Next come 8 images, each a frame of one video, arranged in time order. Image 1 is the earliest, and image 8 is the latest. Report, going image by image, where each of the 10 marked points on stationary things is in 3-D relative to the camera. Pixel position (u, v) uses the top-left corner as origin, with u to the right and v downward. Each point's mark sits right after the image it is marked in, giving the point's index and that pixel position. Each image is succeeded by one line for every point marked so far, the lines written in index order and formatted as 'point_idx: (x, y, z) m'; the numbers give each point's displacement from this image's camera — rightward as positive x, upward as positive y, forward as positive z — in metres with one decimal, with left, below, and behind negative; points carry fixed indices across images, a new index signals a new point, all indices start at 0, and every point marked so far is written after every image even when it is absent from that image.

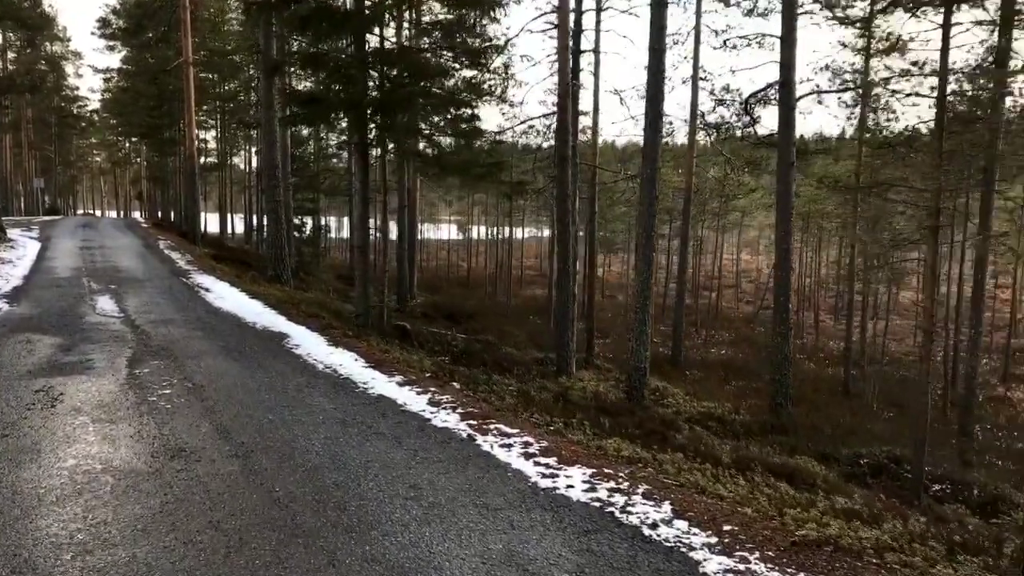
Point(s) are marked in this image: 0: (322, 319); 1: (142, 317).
0: (-2.1, -0.4, +9.7) m
1: (-4.1, -0.3, +9.8) m
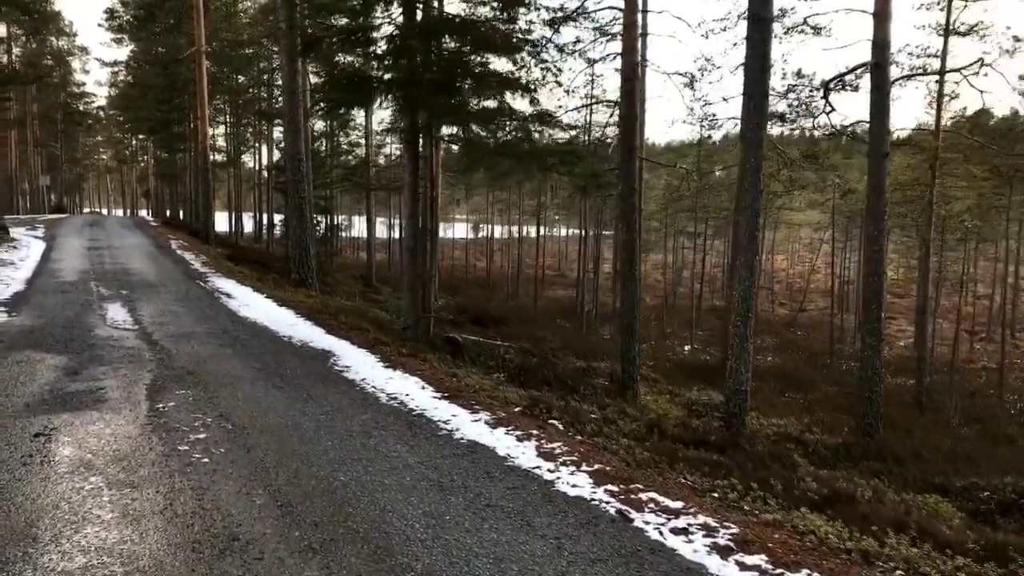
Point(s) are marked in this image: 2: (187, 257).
0: (-1.4, -0.4, +8.4) m
1: (-3.4, -0.4, +8.5) m
2: (-6.6, +0.6, +17.6) m
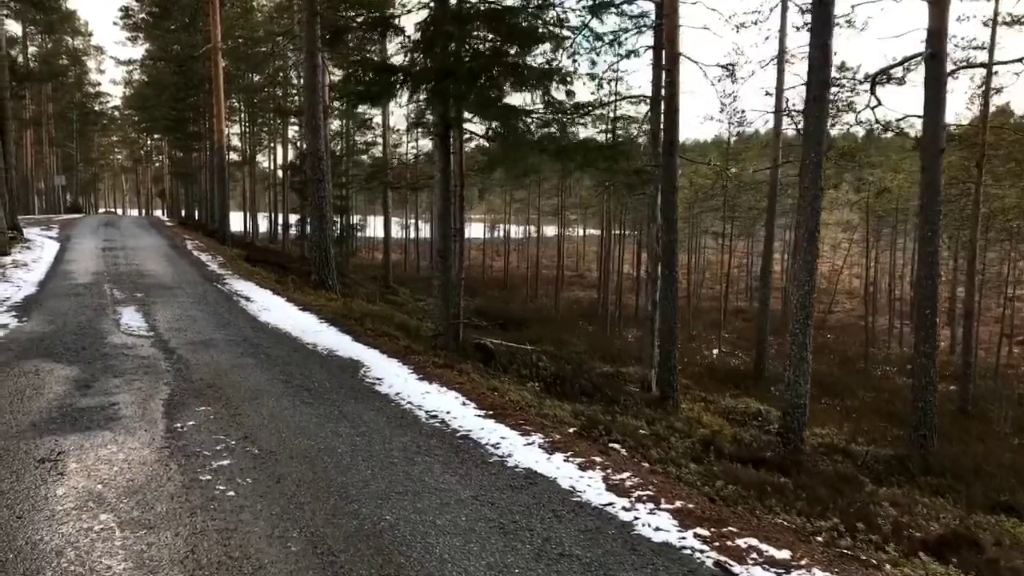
0: (-1.1, -0.5, +7.9) m
1: (-3.1, -0.4, +8.1) m
2: (-6.1, +0.6, +17.2) m
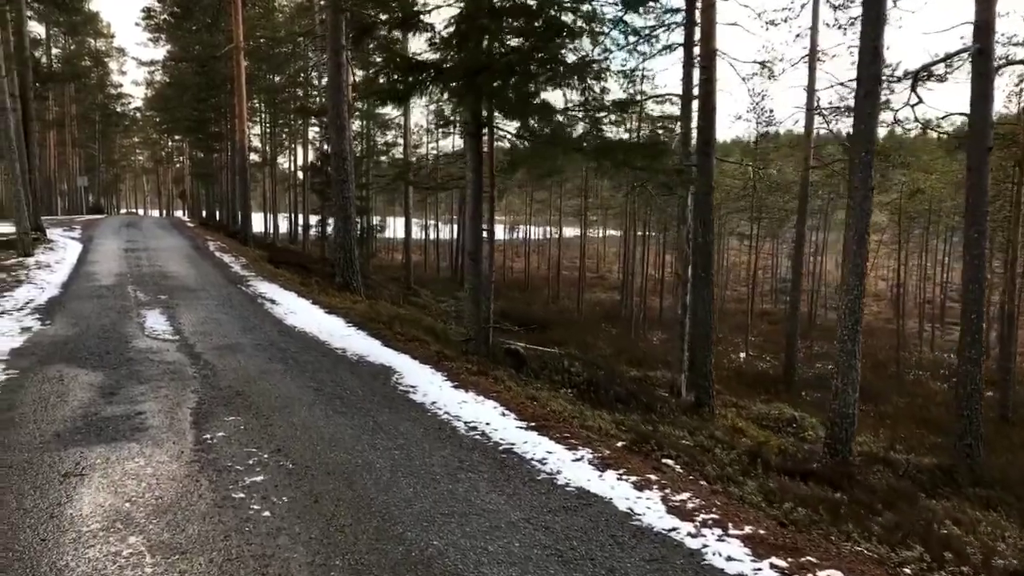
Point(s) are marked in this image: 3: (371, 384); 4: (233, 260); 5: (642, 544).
0: (-0.8, -0.5, +7.7) m
1: (-2.8, -0.5, +7.9) m
2: (-5.6, +0.6, +17.1) m
3: (-1.0, -0.7, +6.1) m
4: (-5.4, +0.5, +16.8) m
5: (+0.5, -0.9, +3.2) m
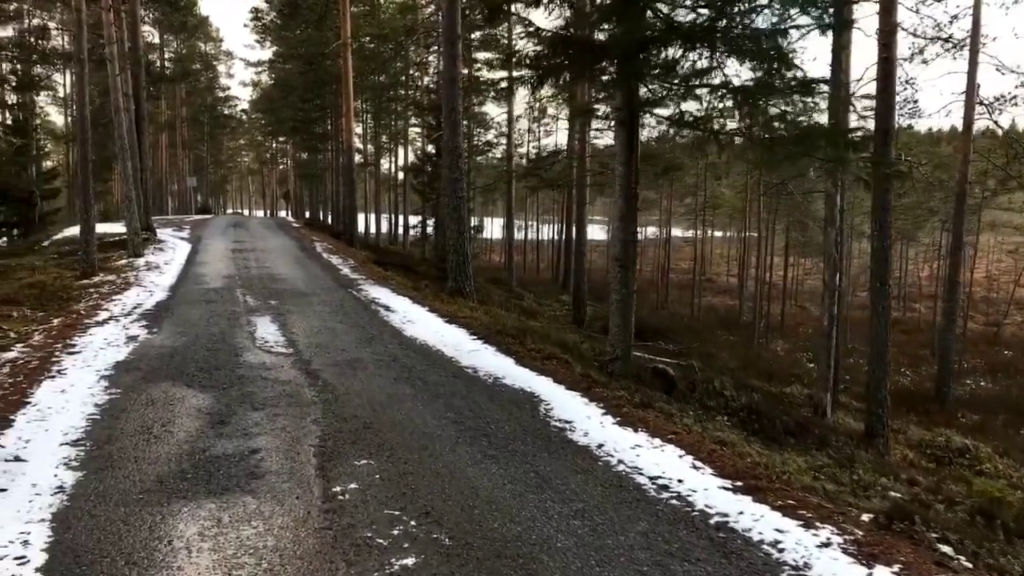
0: (+0.4, -0.6, +6.7) m
1: (-1.6, -0.5, +7.1) m
2: (-3.4, +0.5, +16.5) m
3: (0.0, -0.8, +5.1) m
4: (-3.2, +0.5, +16.3) m
5: (+1.2, -1.0, +2.1) m
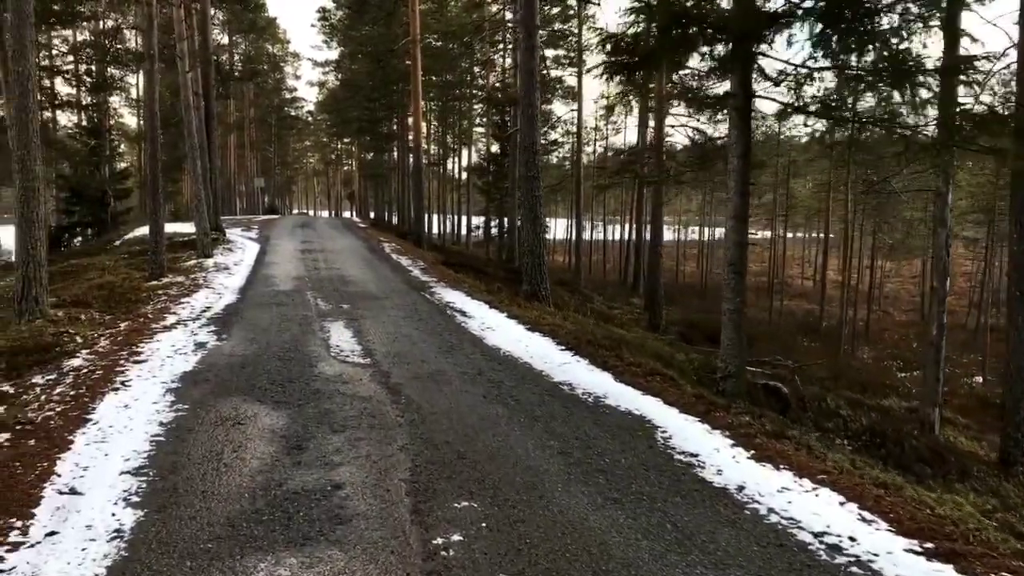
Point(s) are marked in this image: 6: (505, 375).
0: (+1.1, -0.7, +6.0) m
1: (-0.9, -0.6, +6.5) m
2: (-2.0, +0.5, +16.0) m
3: (+0.6, -0.8, +4.4) m
4: (-1.9, +0.4, +15.8) m
5: (+1.6, -1.1, +1.3) m
6: (0.0, -0.6, +6.2) m
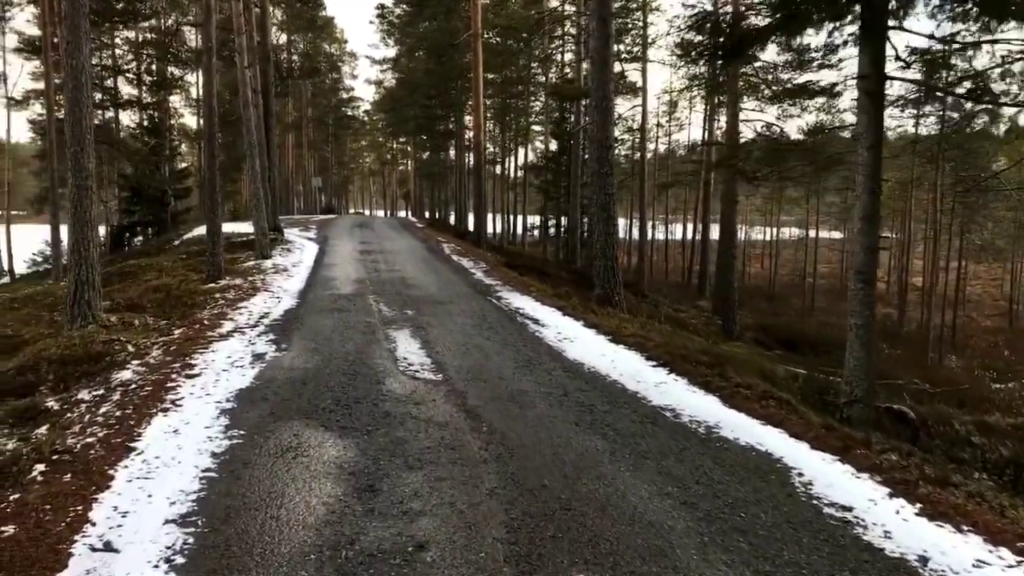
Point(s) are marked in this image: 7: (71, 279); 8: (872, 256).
0: (+1.7, -0.7, +5.2) m
1: (-0.3, -0.6, +5.8) m
2: (-0.8, +0.4, +15.4) m
3: (+1.1, -0.9, +3.7) m
4: (-0.7, +0.4, +15.2) m
5: (+1.8, -1.2, +0.5) m
6: (+0.5, -0.7, +5.5) m
7: (-4.4, +0.1, +8.6) m
8: (+2.2, +0.2, +5.2) m
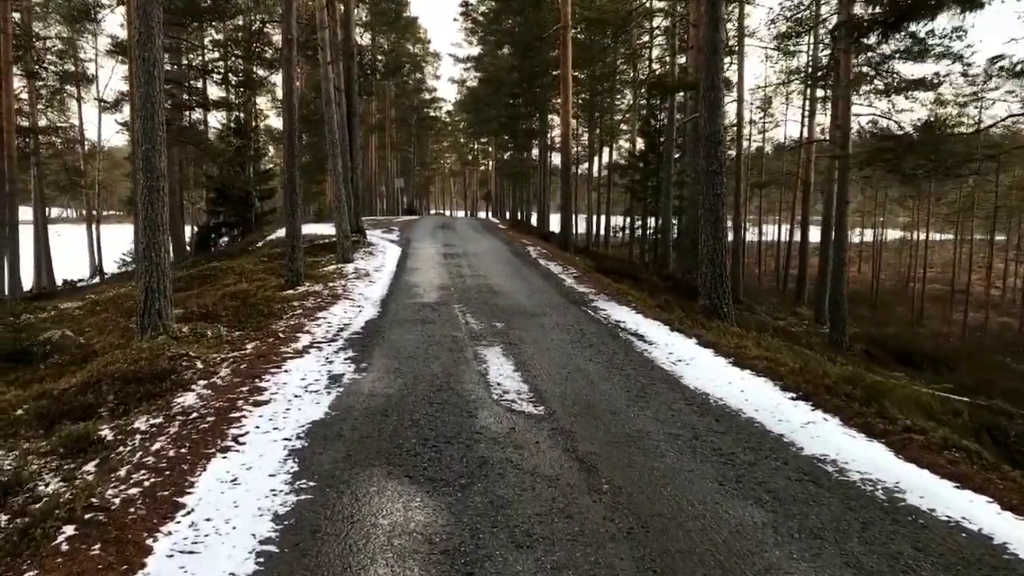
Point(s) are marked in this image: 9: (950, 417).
0: (+2.3, -0.8, +4.1) m
1: (+0.4, -0.7, +4.9) m
2: (+0.7, +0.3, +14.5) m
3: (+1.5, -1.0, +2.7) m
4: (+0.8, +0.3, +14.3) m
5: (+2.0, -1.3, -0.5) m
6: (+1.2, -0.8, +4.5) m
7: (-3.4, 0.0, +8.0) m
8: (+2.8, +0.1, +4.1) m
9: (+2.8, -0.8, +5.6) m
